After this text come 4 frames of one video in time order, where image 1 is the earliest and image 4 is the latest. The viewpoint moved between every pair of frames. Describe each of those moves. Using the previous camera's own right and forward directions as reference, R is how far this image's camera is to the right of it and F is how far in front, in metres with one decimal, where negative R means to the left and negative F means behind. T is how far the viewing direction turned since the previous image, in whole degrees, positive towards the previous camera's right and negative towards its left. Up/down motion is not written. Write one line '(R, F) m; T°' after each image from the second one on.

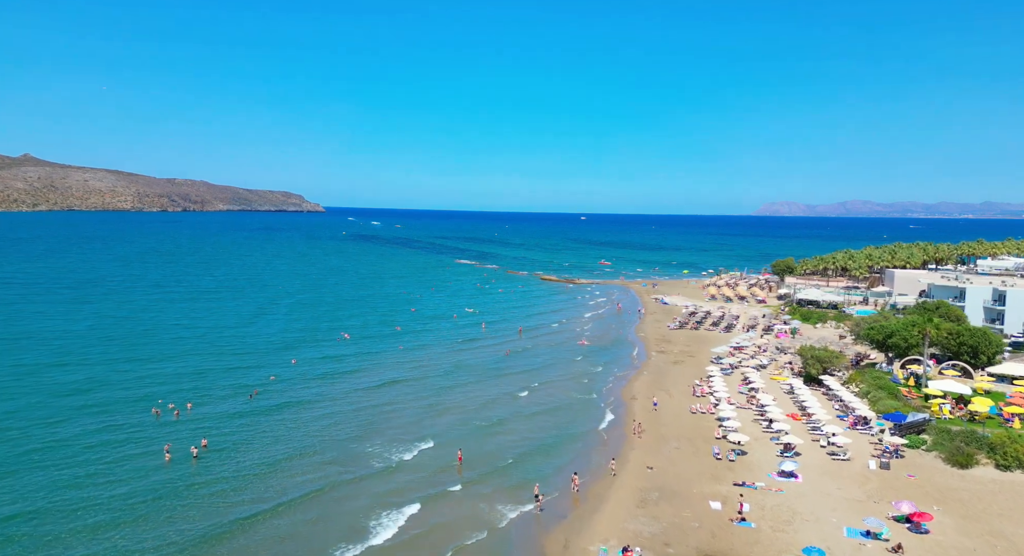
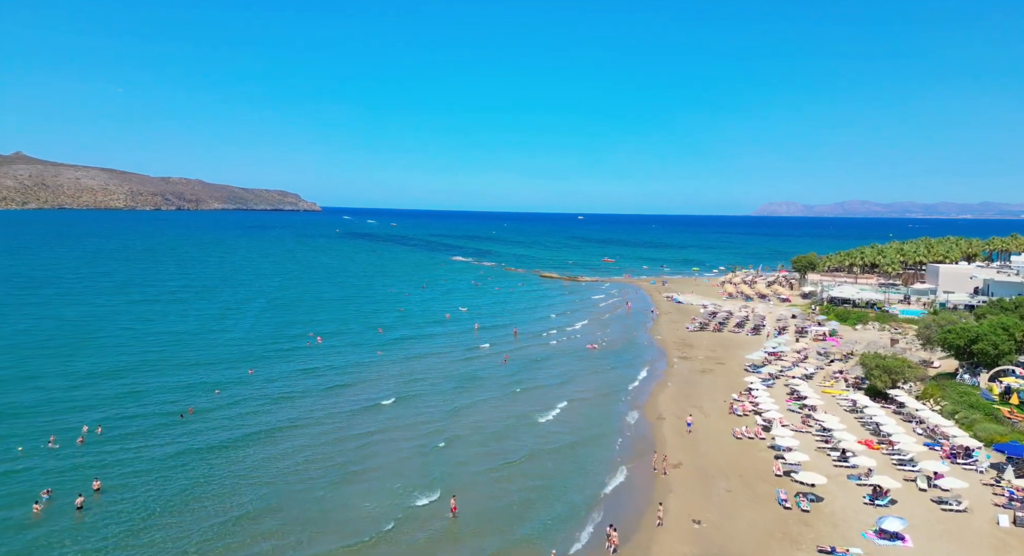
(+0.1, +9.0) m; 0°
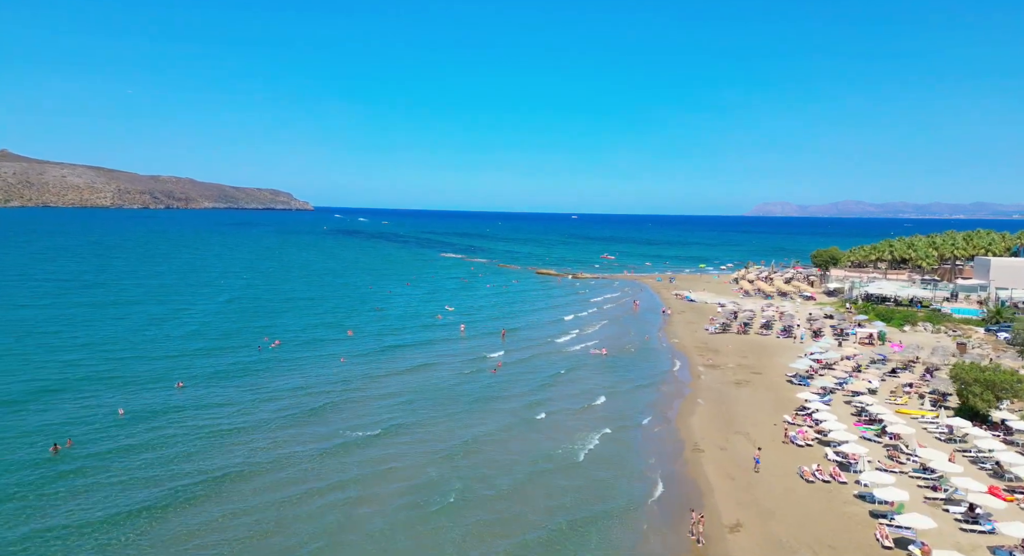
(+0.2, +9.3) m; 0°
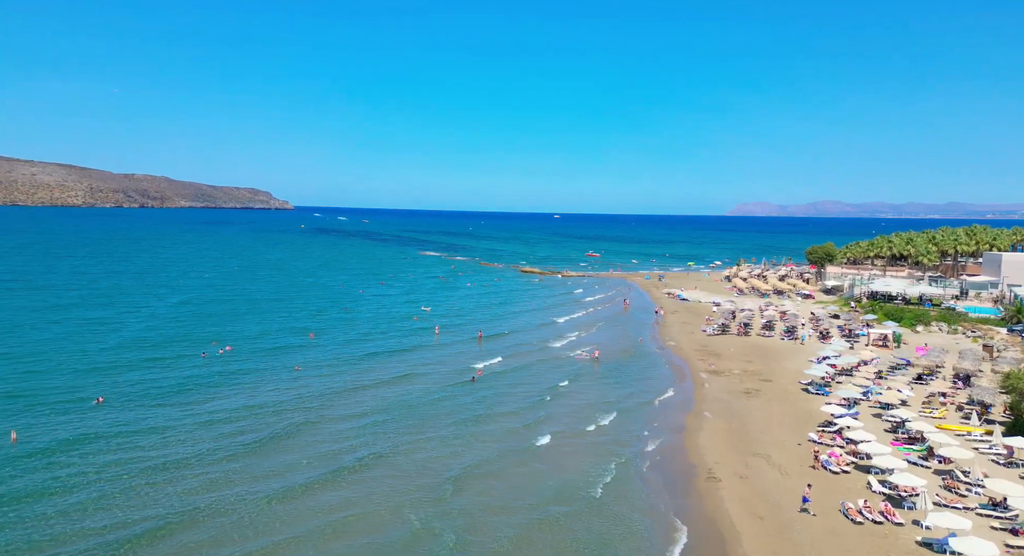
(+0.2, +5.1) m; +1°
